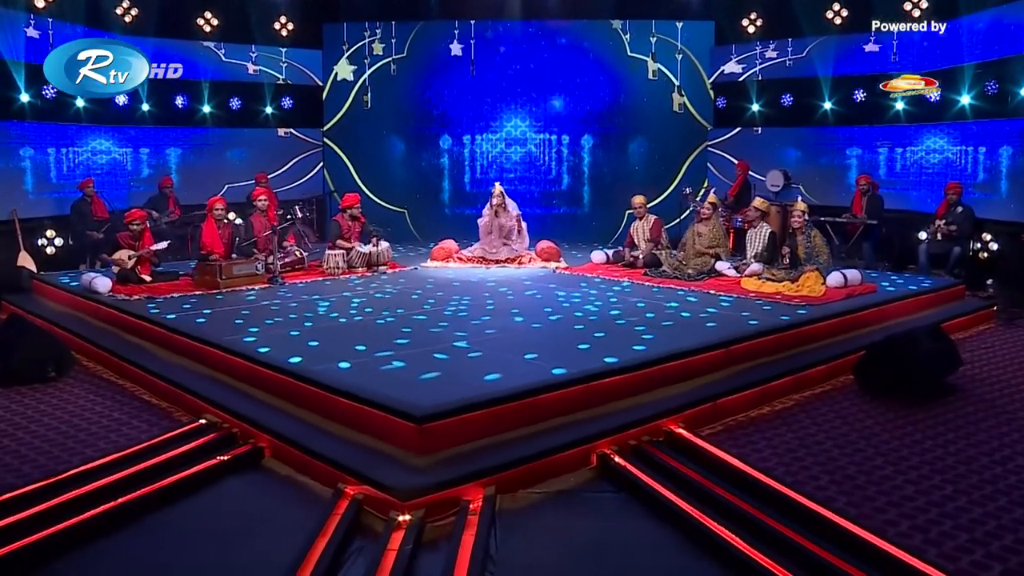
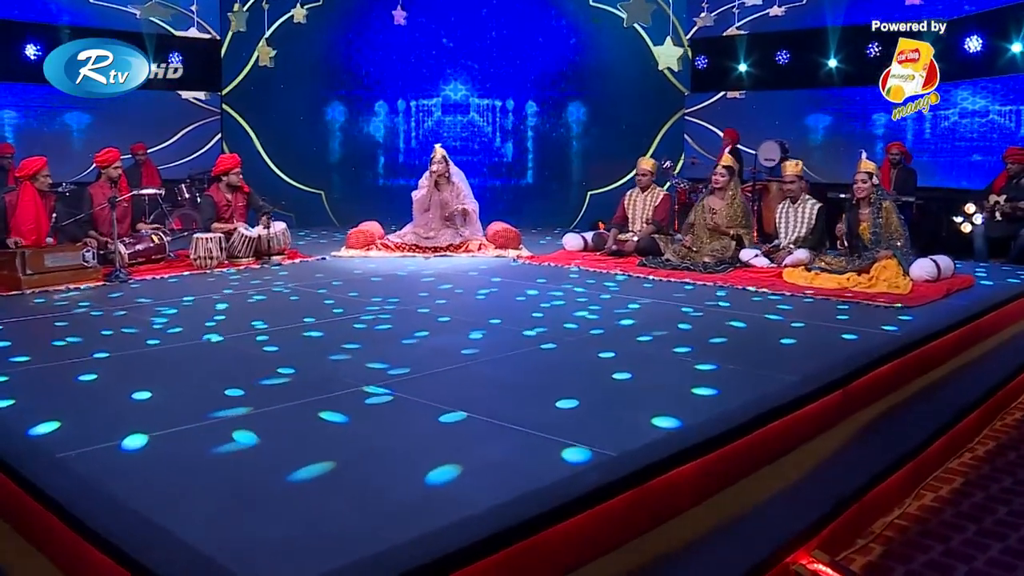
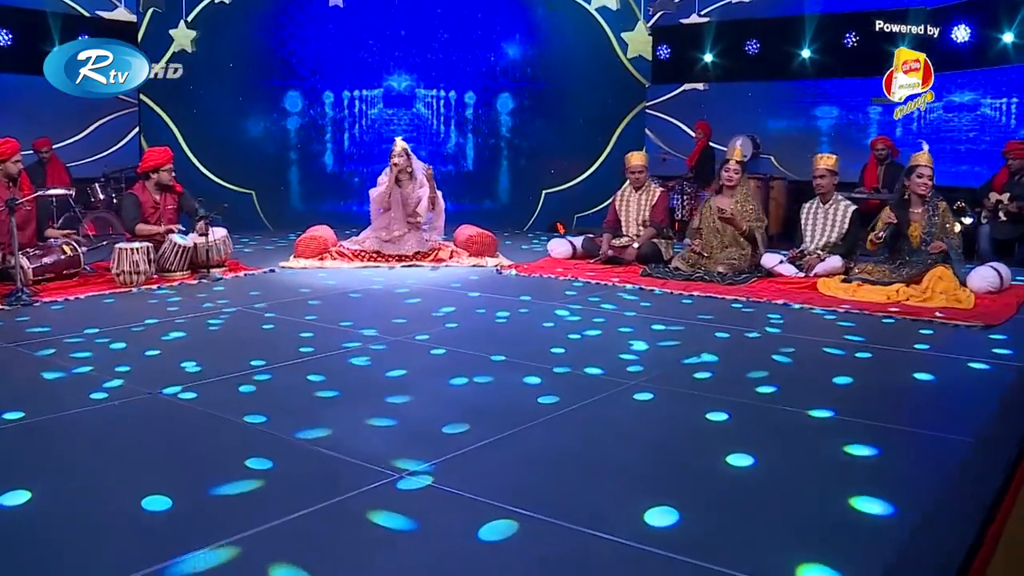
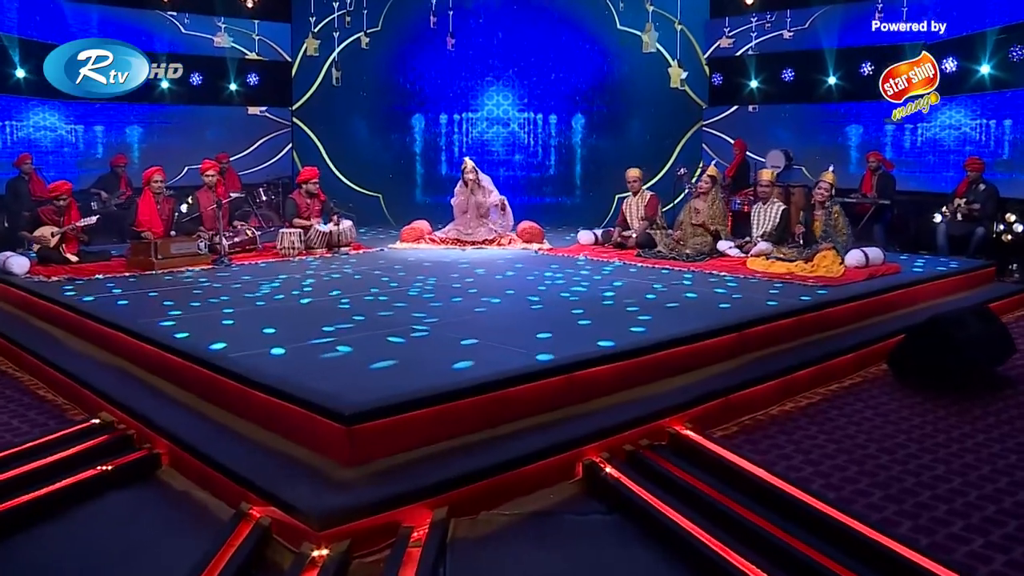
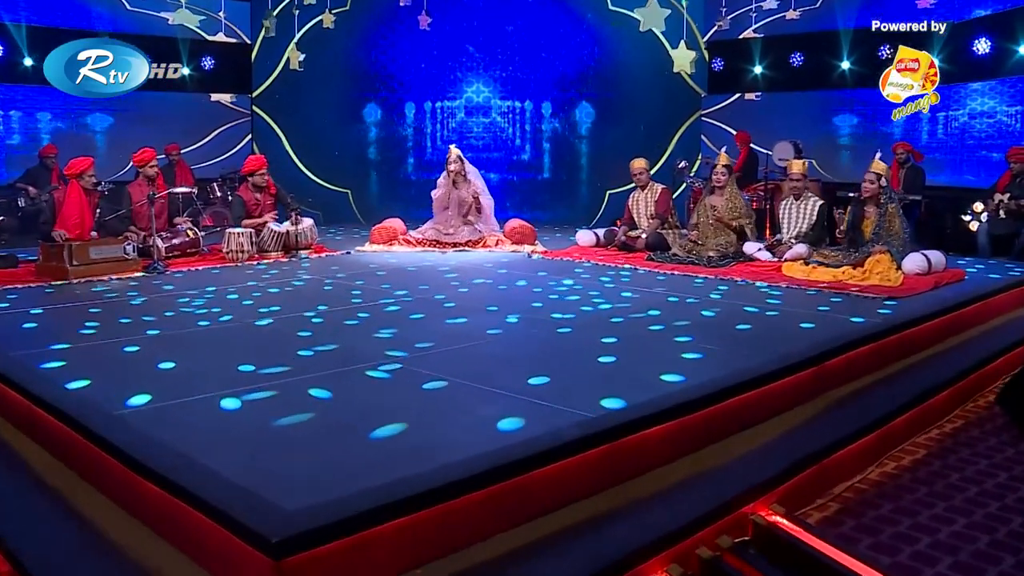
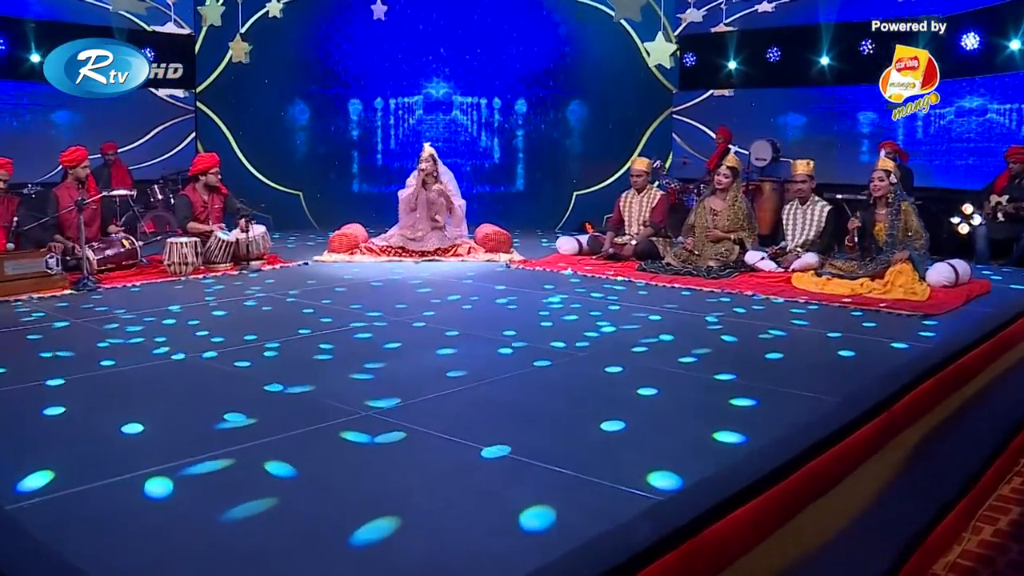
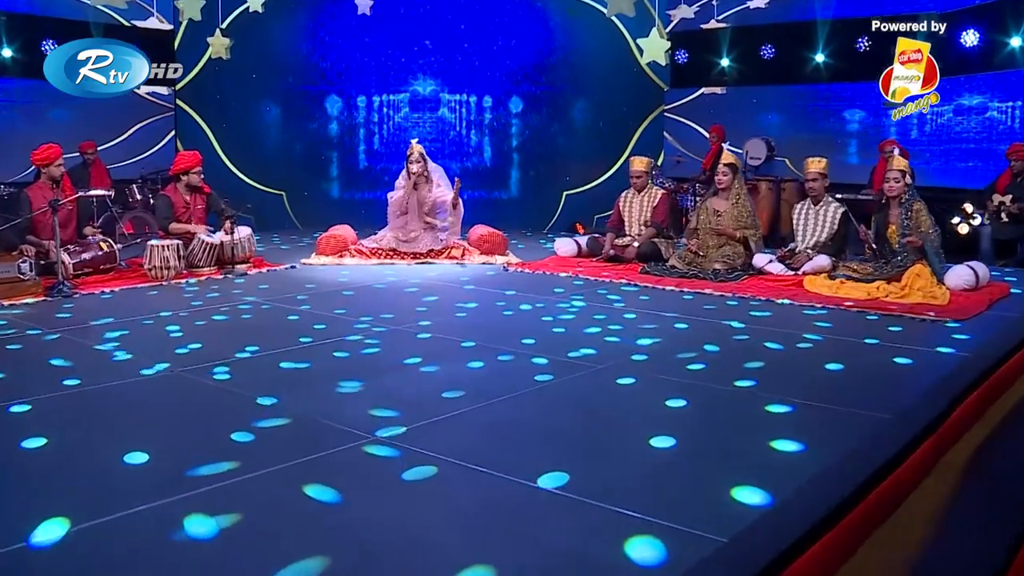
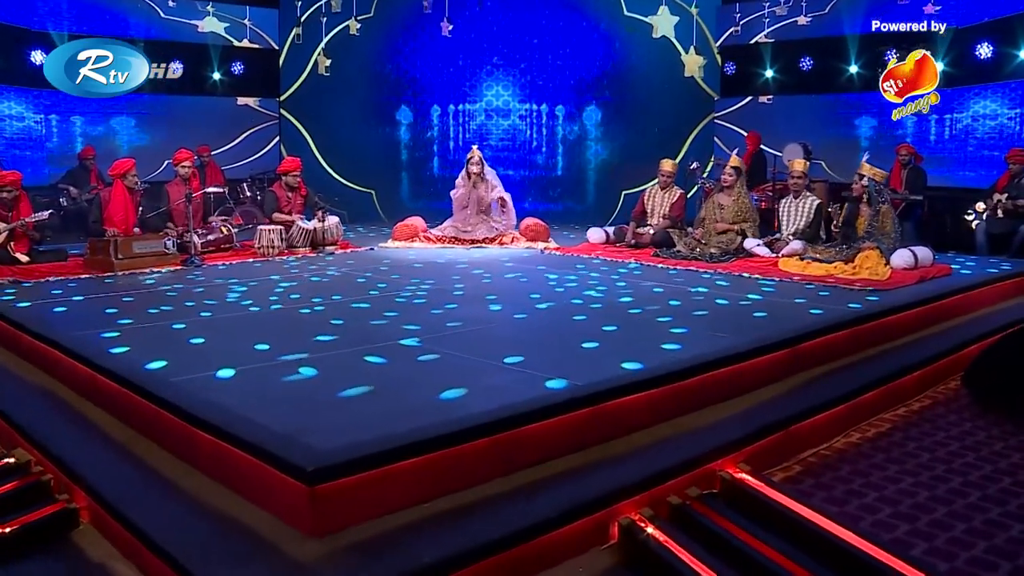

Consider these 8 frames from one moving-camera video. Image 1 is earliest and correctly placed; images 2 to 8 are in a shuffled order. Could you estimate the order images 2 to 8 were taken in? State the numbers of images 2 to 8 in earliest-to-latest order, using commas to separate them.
4, 8, 5, 2, 6, 7, 3
